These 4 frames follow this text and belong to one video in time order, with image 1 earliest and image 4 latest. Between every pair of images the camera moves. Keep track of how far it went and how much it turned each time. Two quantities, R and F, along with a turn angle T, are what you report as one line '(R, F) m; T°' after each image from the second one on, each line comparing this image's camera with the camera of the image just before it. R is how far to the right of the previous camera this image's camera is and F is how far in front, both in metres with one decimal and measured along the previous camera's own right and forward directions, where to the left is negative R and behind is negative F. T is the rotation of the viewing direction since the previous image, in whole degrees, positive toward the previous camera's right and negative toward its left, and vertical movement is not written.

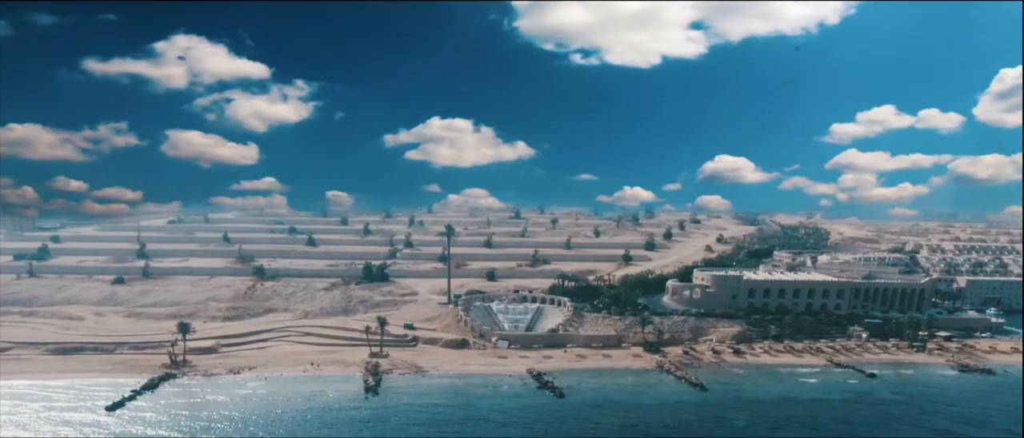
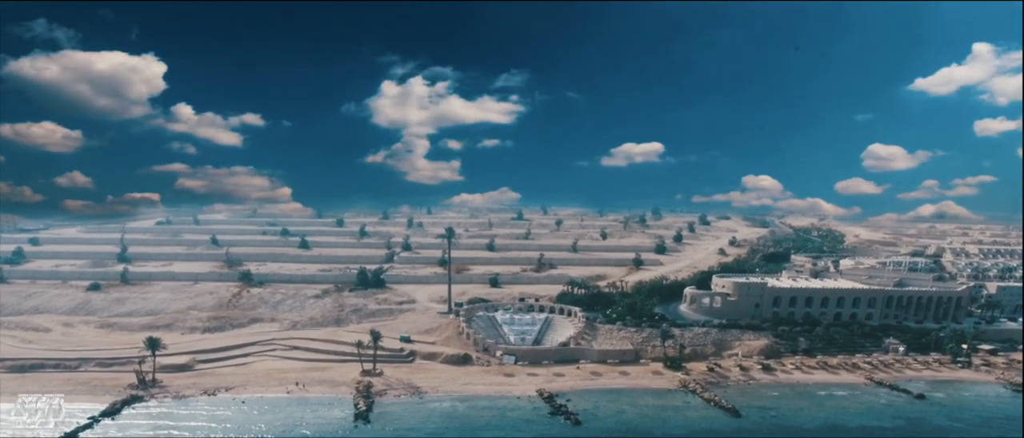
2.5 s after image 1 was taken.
(-0.5, +3.6) m; 0°
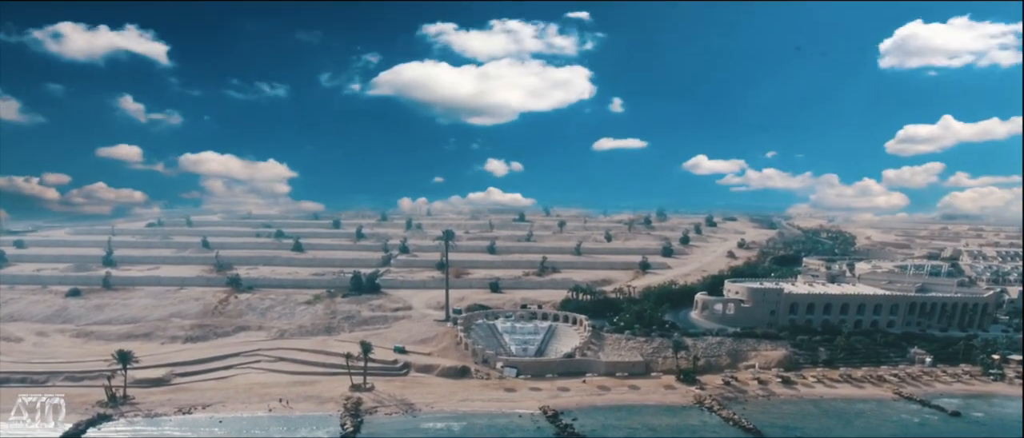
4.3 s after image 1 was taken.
(0.0, +2.4) m; 0°
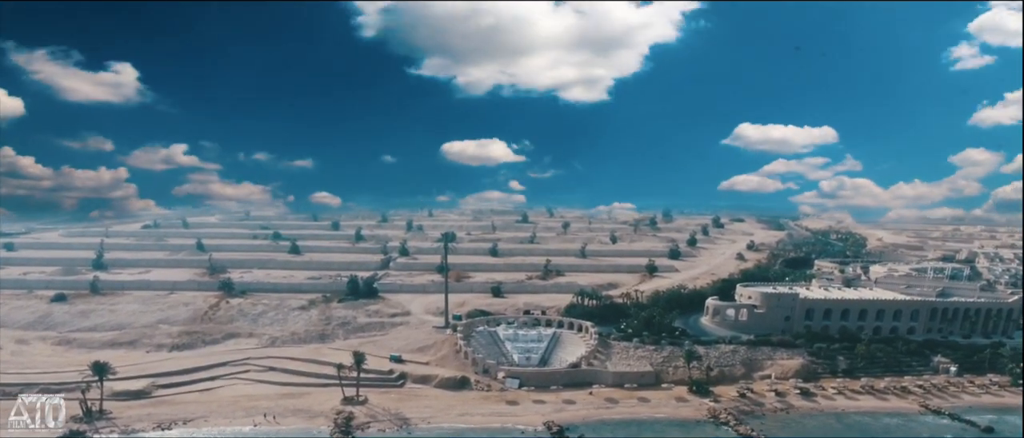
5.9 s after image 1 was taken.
(+0.1, +1.8) m; 0°
